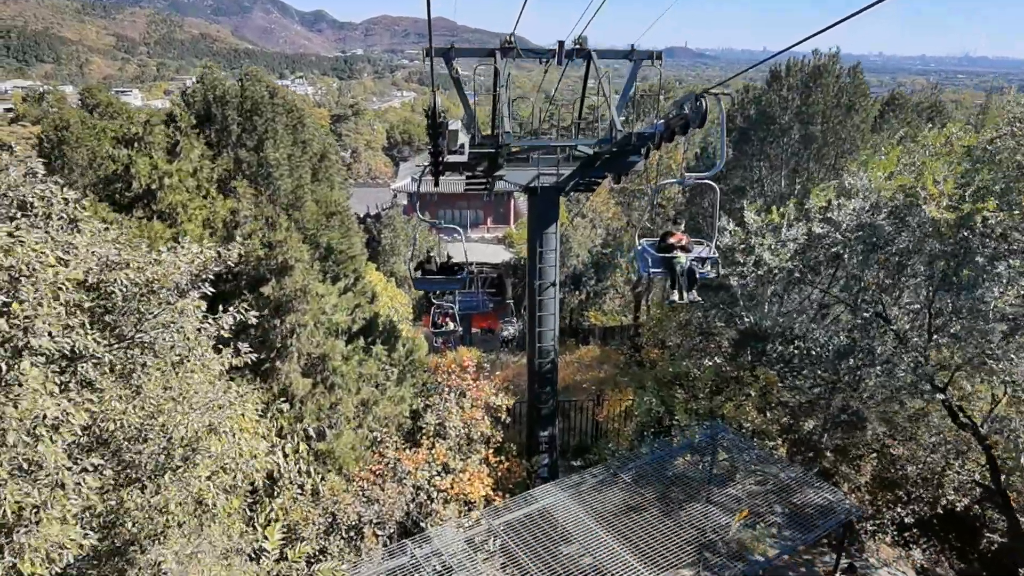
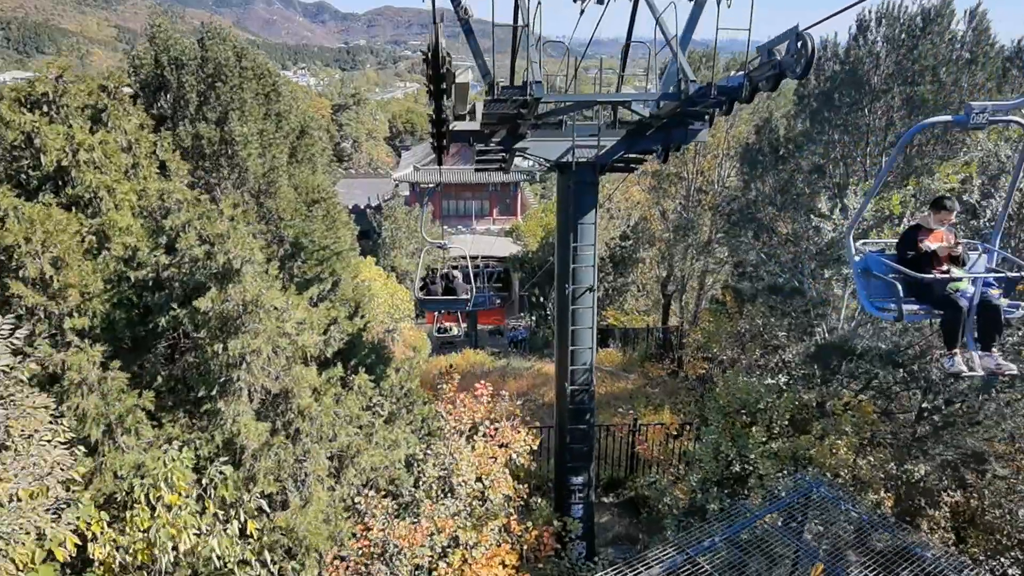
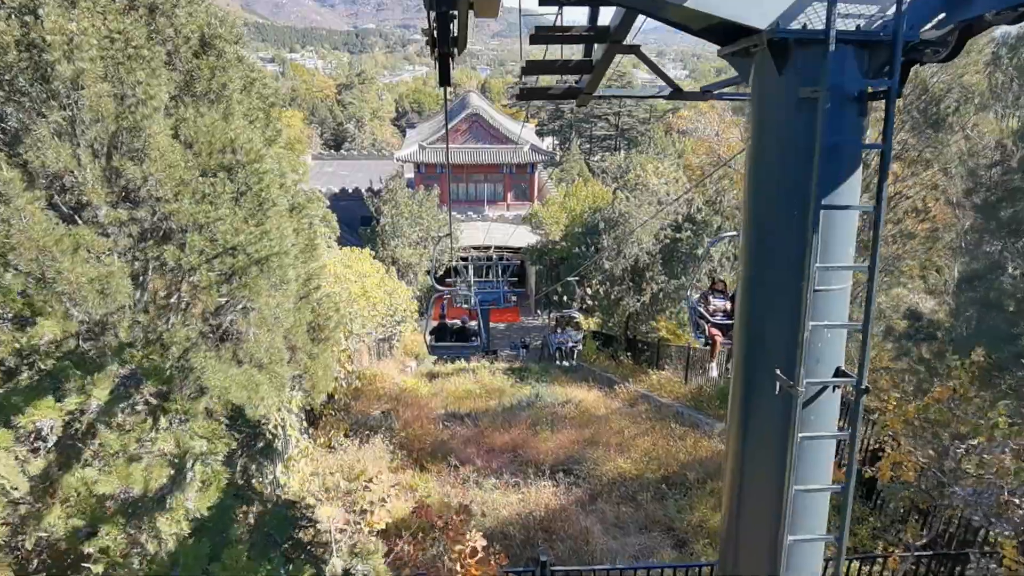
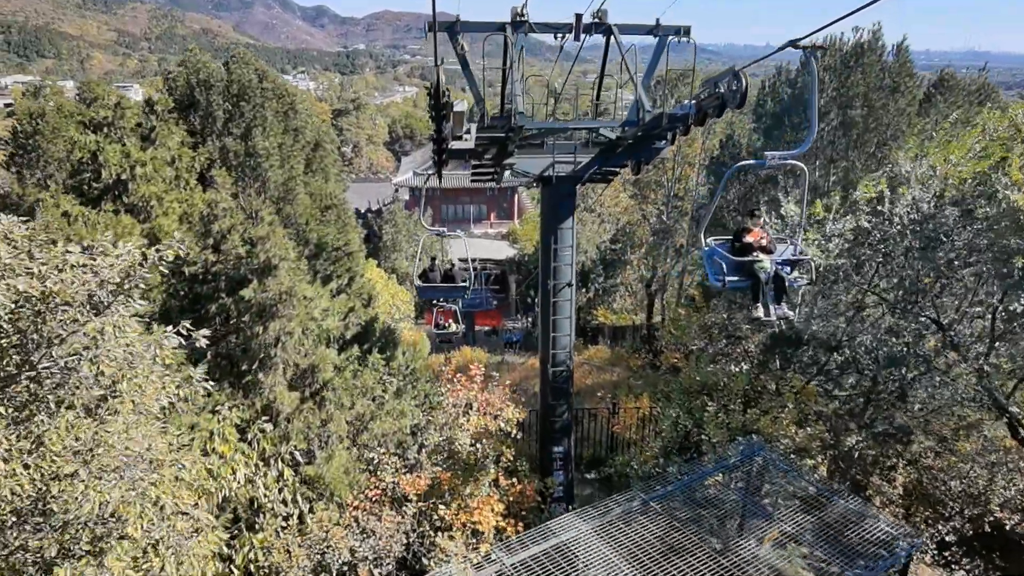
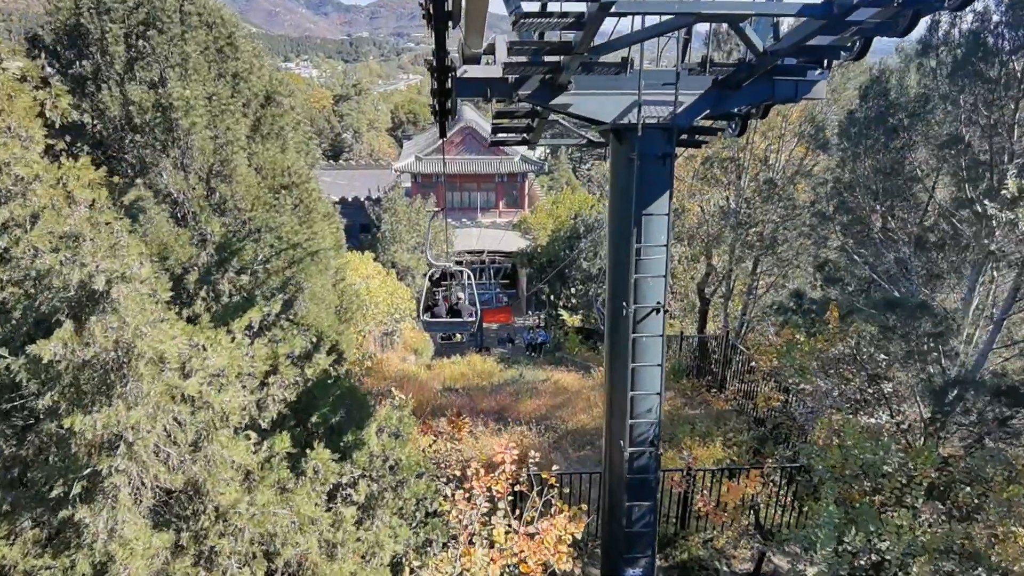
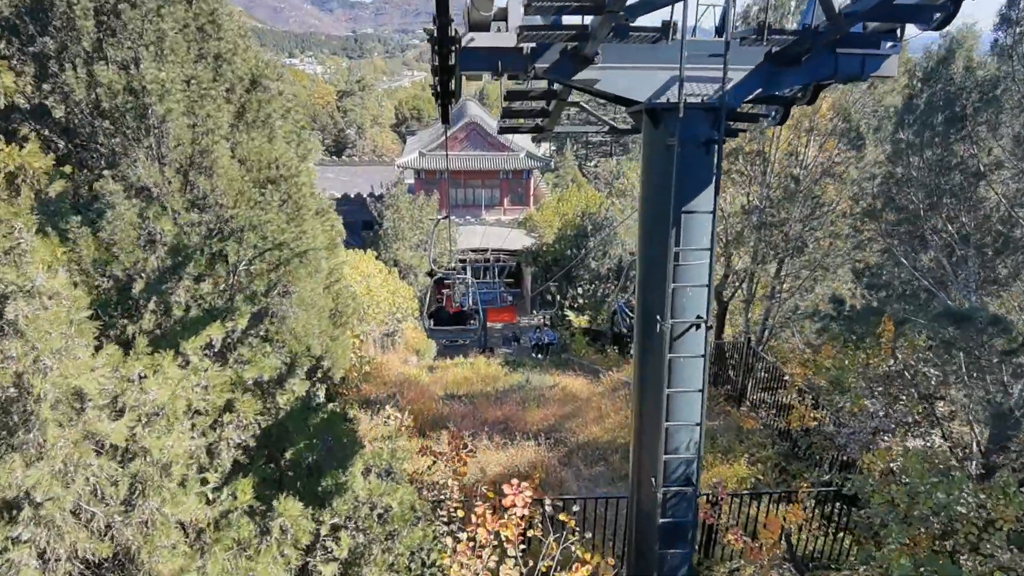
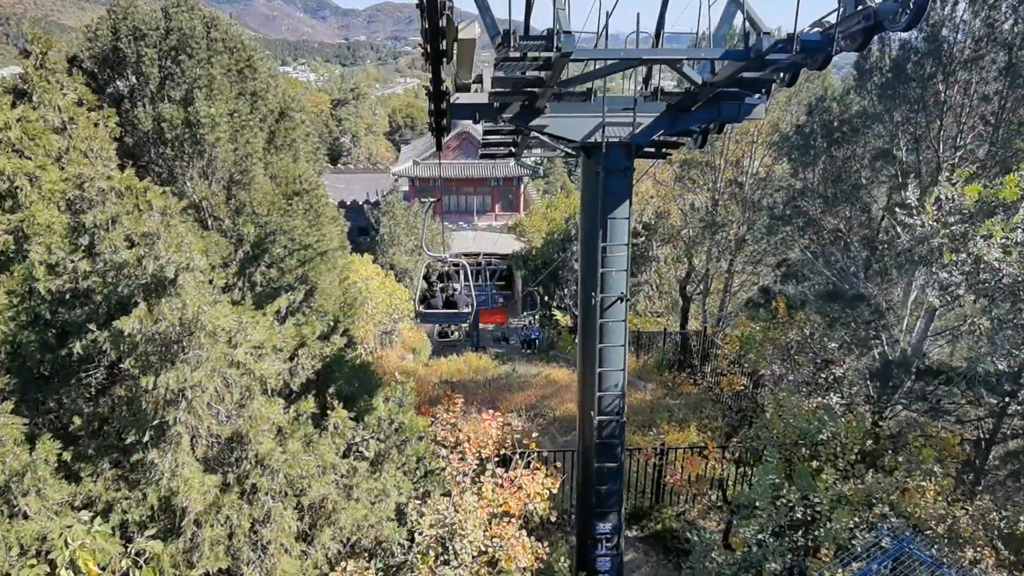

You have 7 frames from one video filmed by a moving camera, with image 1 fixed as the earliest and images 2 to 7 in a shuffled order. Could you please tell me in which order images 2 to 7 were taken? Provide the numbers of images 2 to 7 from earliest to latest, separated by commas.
4, 2, 7, 5, 6, 3
